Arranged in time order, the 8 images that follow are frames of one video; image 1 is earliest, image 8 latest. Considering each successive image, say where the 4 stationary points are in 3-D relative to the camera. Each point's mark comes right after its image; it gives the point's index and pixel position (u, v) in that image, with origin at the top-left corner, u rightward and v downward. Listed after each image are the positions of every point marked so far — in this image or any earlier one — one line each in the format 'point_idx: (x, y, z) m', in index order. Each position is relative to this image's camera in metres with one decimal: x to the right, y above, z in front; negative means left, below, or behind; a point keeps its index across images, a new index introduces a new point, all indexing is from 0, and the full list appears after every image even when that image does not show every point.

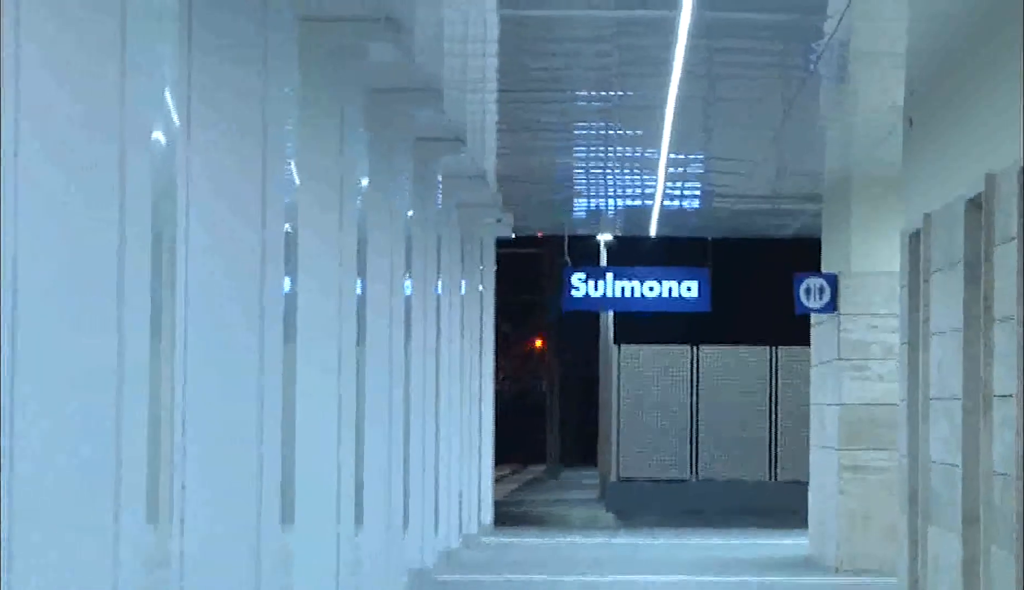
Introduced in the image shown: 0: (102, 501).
0: (-1.2, -0.6, +3.8) m
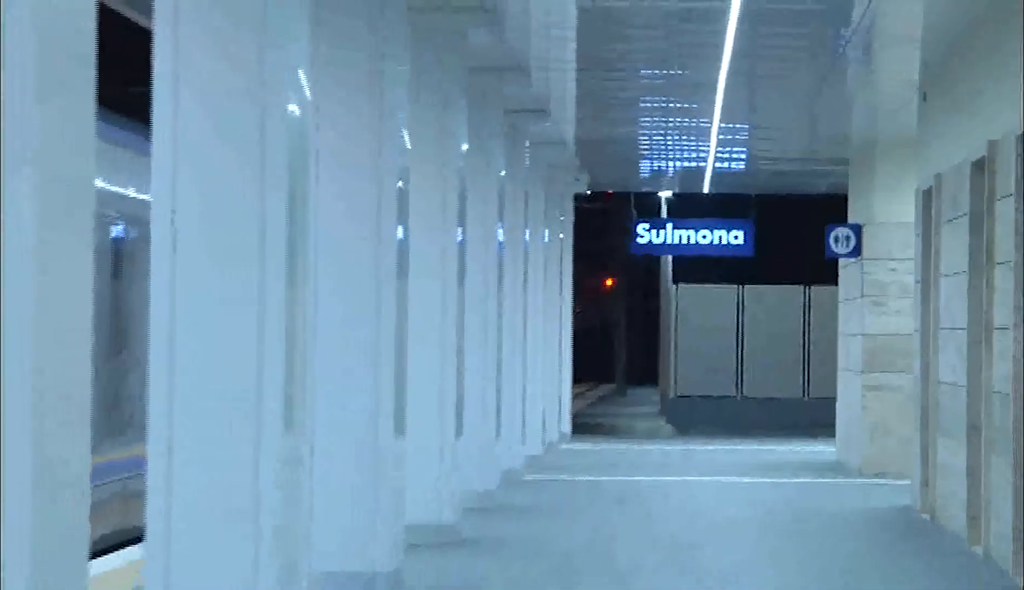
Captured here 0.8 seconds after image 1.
0: (-0.9, -0.4, +4.5) m
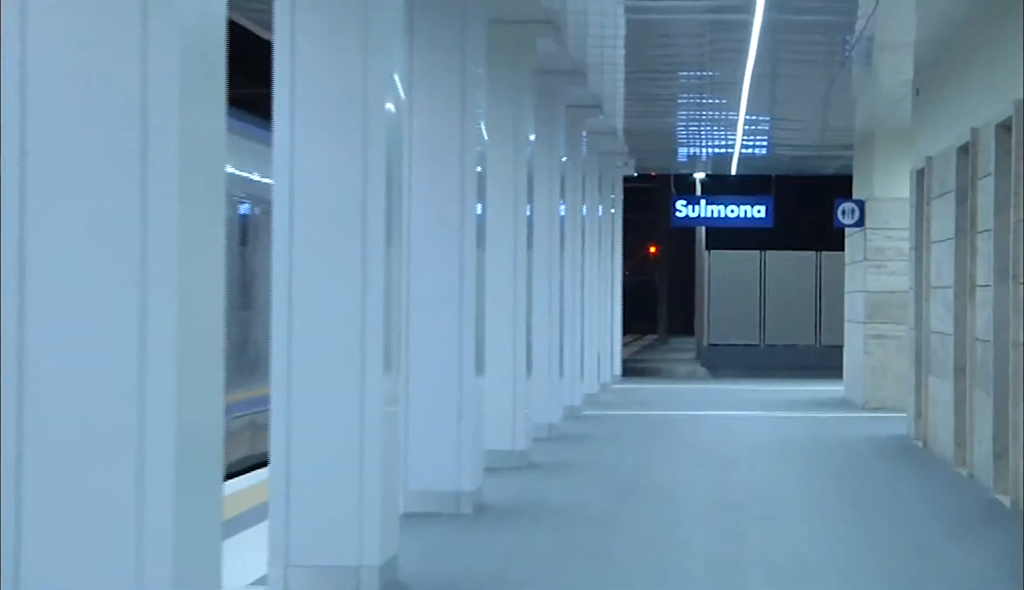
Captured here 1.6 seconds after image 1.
0: (-0.7, -0.3, +5.4) m
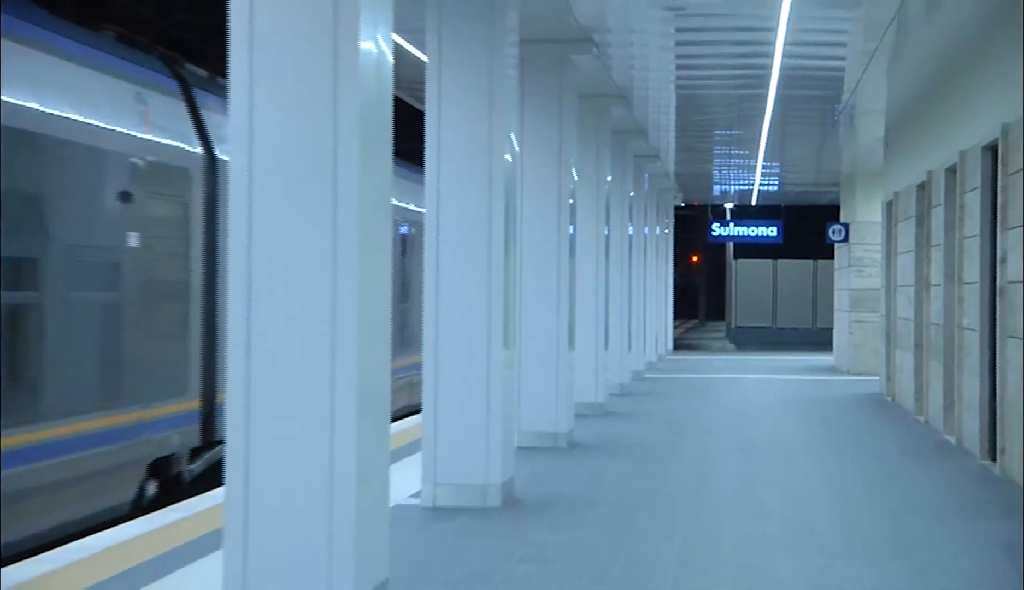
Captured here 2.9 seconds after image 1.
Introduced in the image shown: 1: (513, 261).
0: (-0.2, -0.3, +7.5) m
1: (0.0, +0.2, +7.7) m
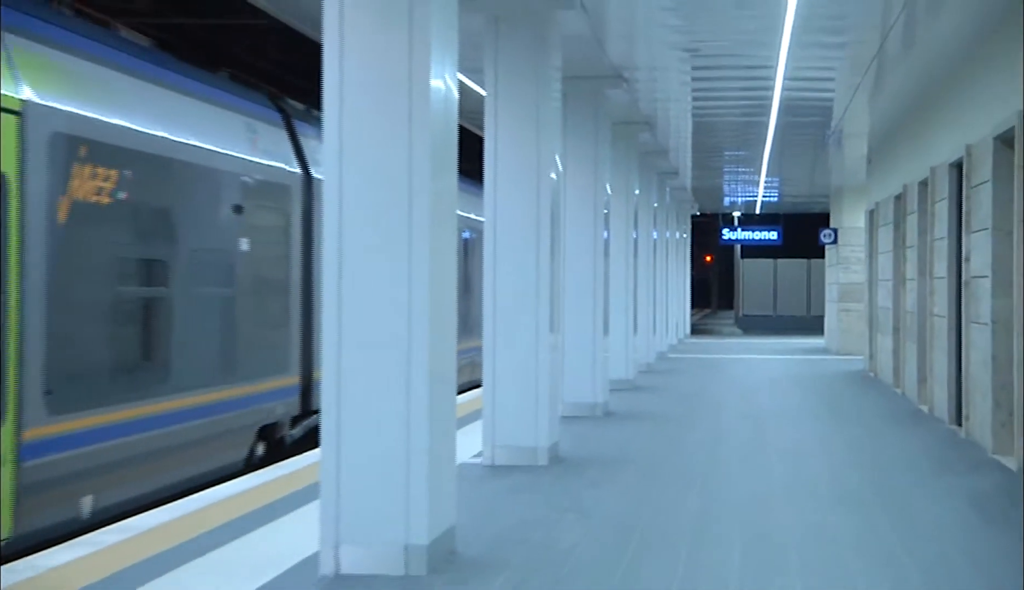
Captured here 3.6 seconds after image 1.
0: (+0.1, -0.2, +9.0) m
1: (+0.3, +0.2, +9.2) m
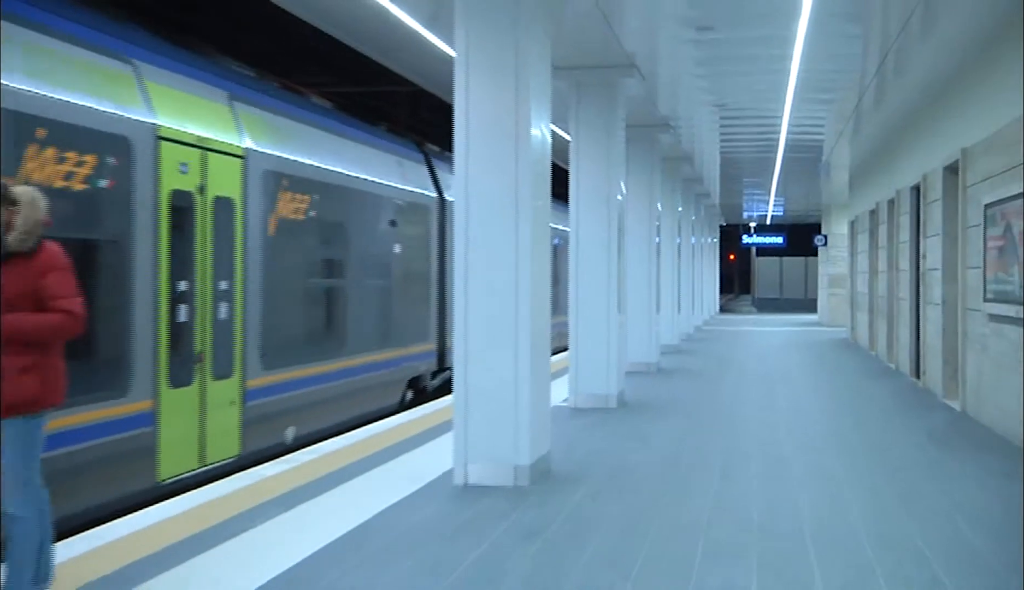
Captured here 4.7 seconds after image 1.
0: (+0.9, -0.1, +12.3) m
1: (+1.1, +0.4, +12.5) m
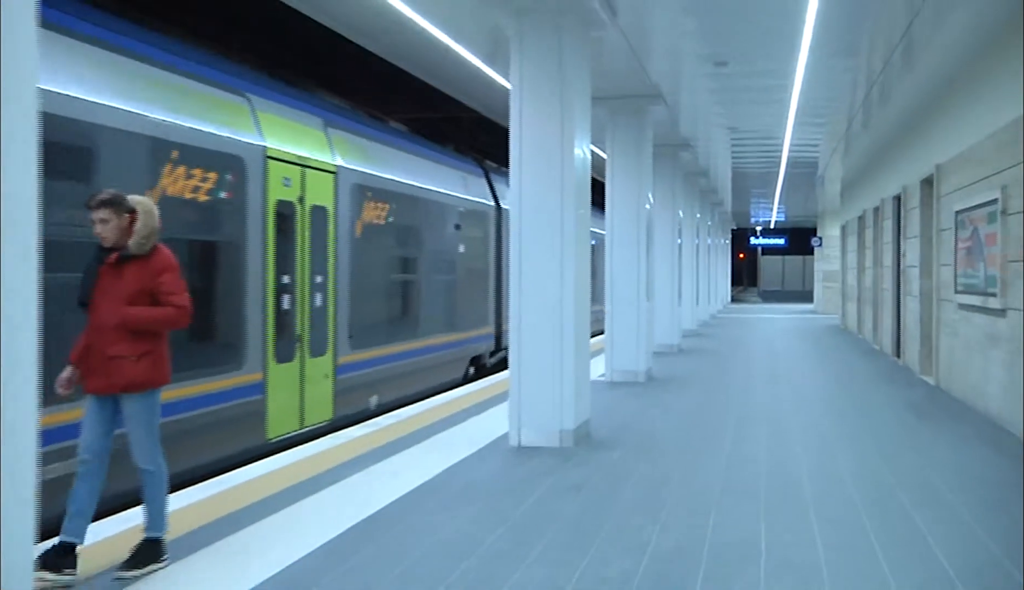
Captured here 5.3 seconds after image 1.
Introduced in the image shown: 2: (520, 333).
0: (+1.4, 0.0, +14.6) m
1: (+1.6, +0.4, +14.9) m
2: (+0.1, -0.4, +13.0) m
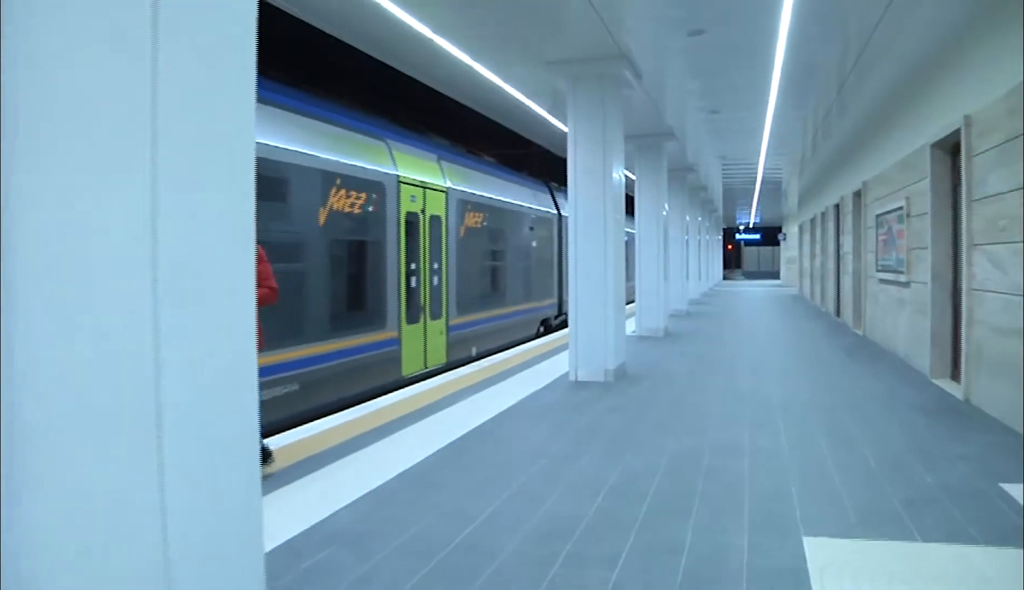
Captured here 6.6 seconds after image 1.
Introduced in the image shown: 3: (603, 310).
0: (+2.3, +0.3, +20.8) m
1: (+2.5, +0.8, +21.0) m
2: (+1.0, -0.1, +19.2) m
3: (+1.4, -0.2, +19.0) m
